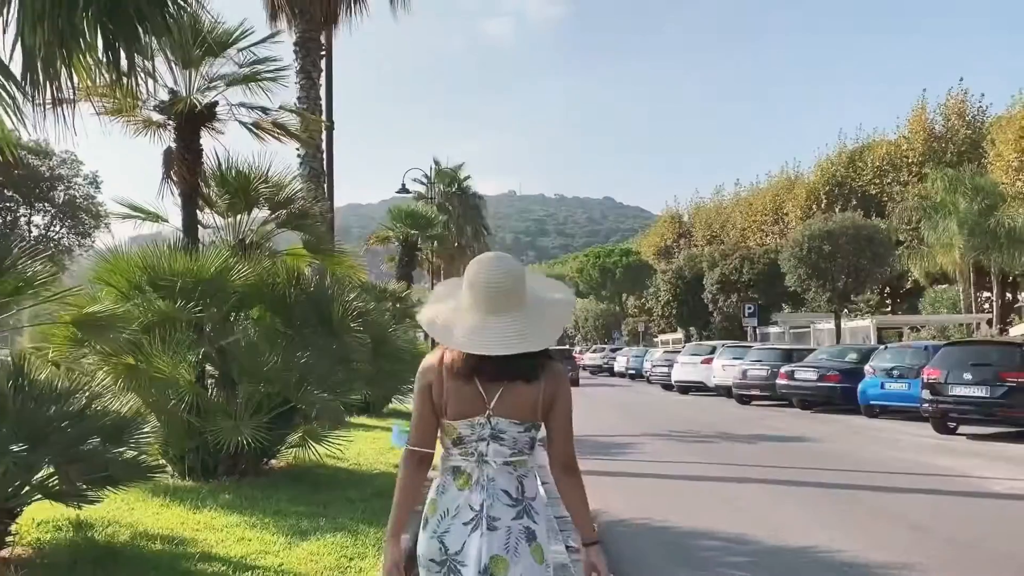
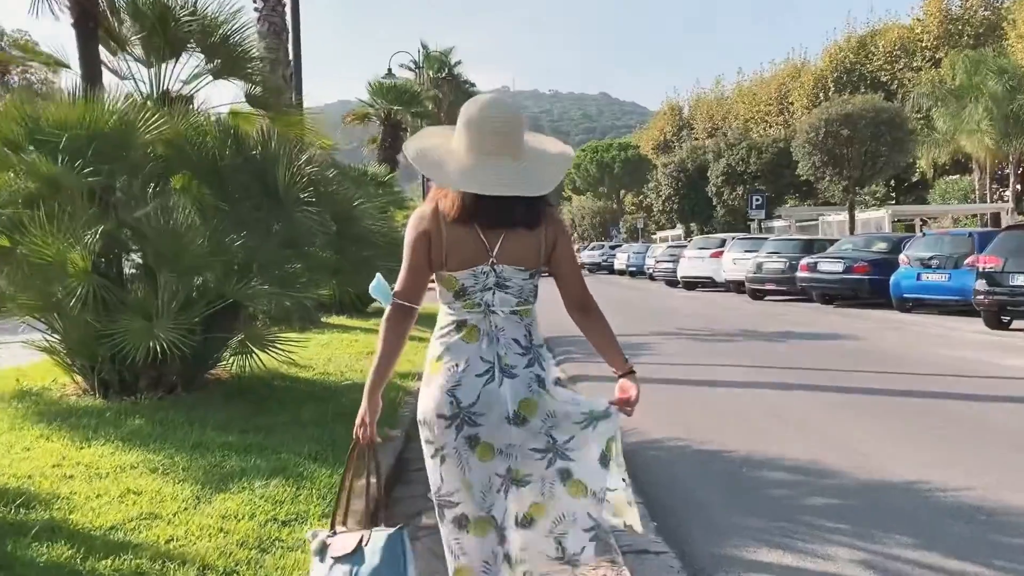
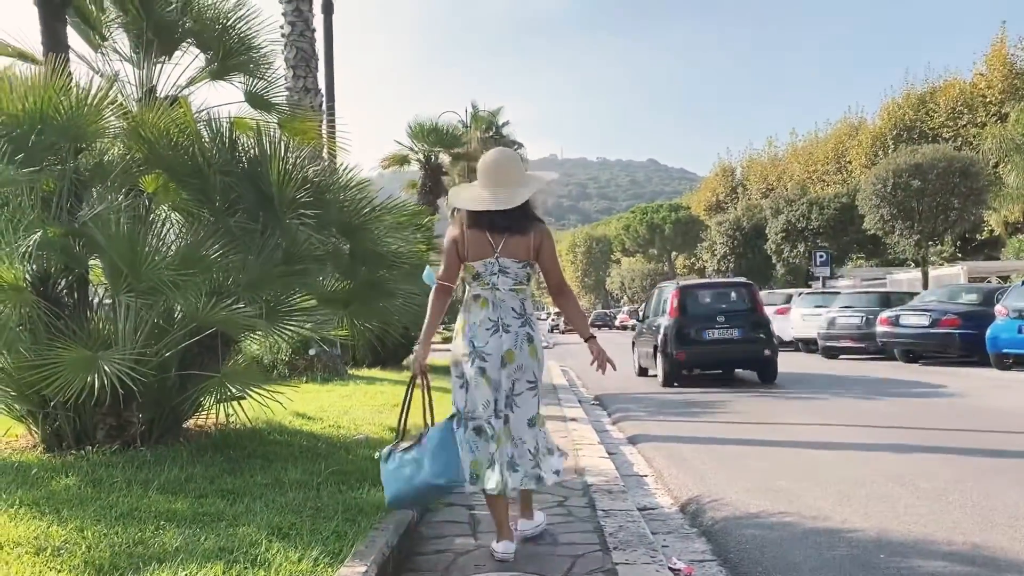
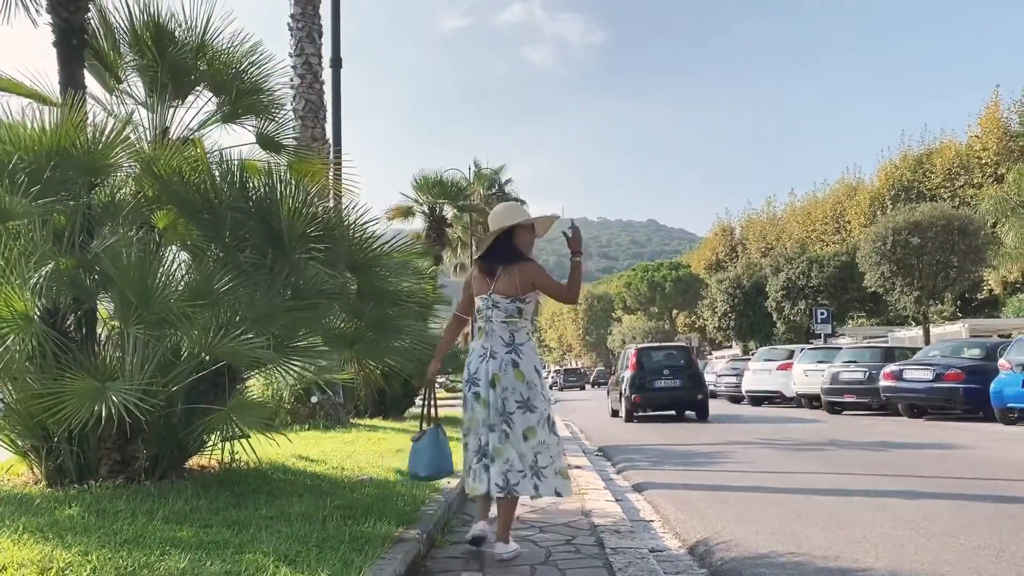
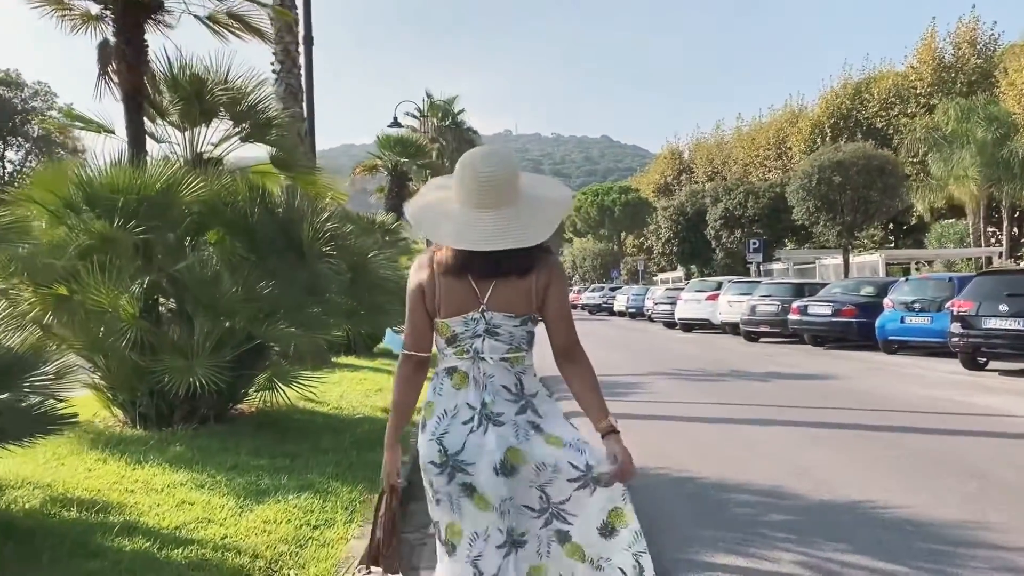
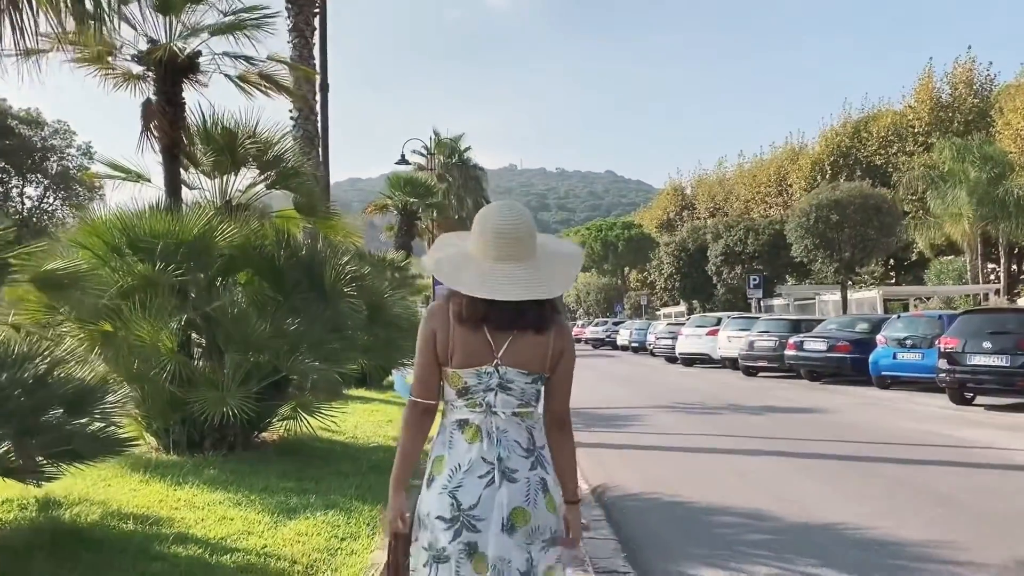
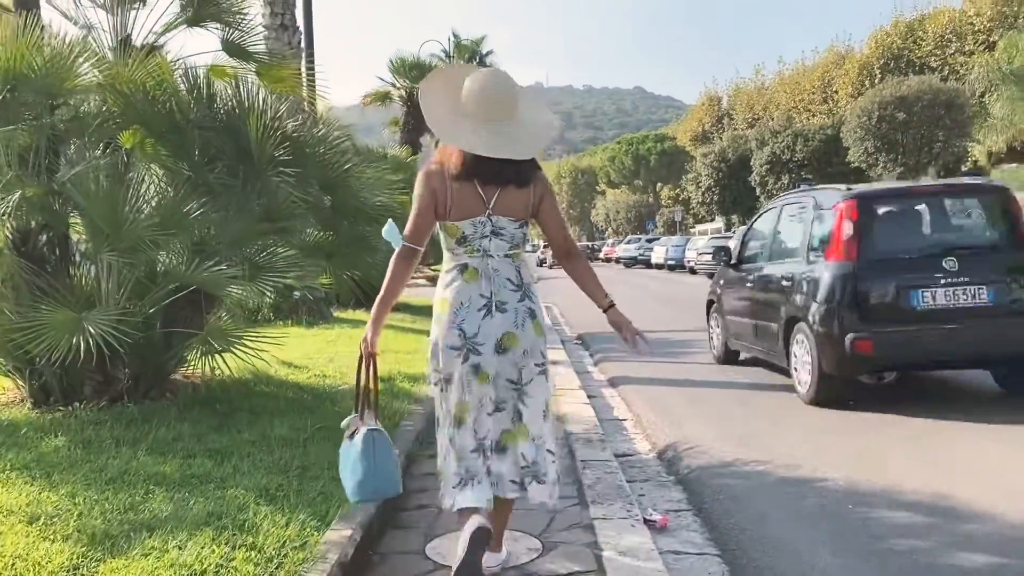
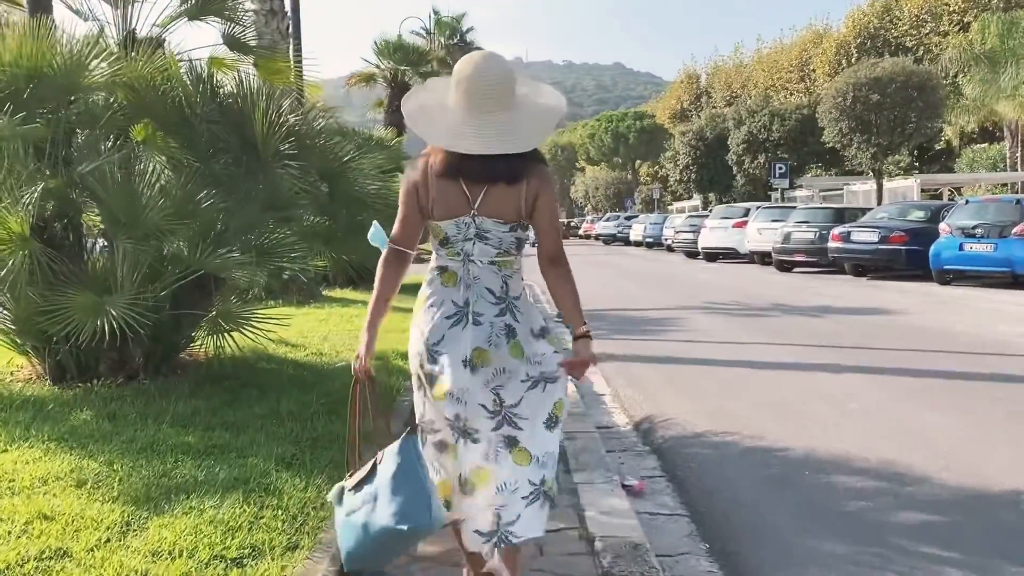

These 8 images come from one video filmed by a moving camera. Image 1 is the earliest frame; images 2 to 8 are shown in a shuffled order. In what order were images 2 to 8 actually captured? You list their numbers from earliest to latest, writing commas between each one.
6, 5, 2, 8, 7, 3, 4
